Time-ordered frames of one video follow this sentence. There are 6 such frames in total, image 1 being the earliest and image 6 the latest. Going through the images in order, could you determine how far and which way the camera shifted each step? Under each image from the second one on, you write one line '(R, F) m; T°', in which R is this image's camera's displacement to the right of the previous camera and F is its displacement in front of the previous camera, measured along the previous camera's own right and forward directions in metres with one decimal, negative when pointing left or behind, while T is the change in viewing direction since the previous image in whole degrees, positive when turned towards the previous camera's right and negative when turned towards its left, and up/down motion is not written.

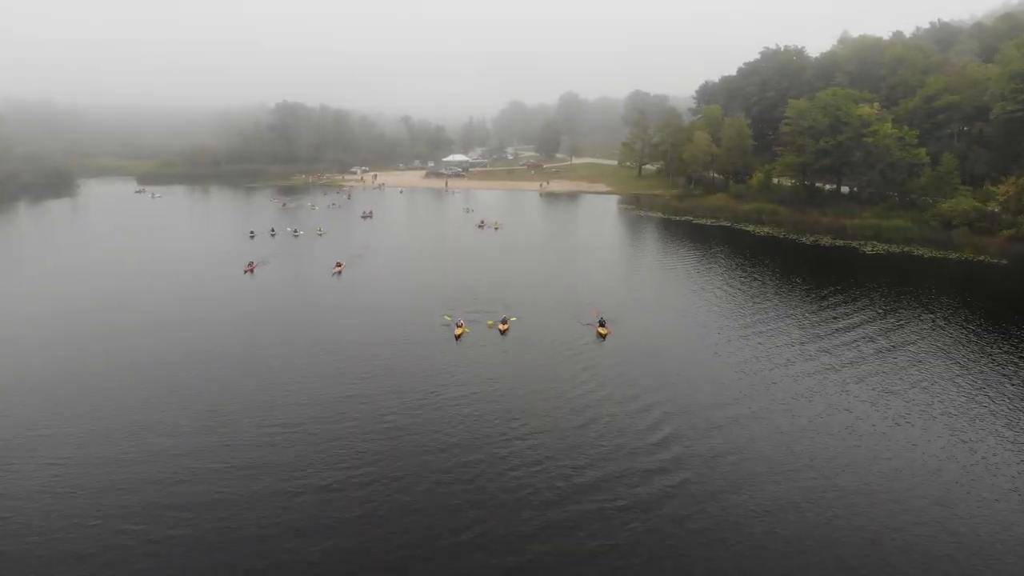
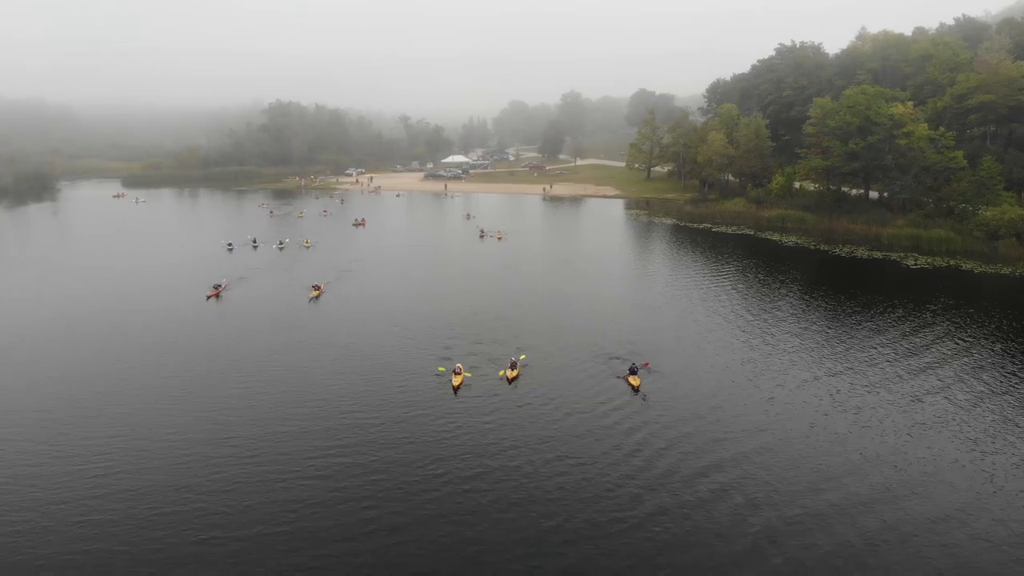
(-0.4, +5.1) m; 0°
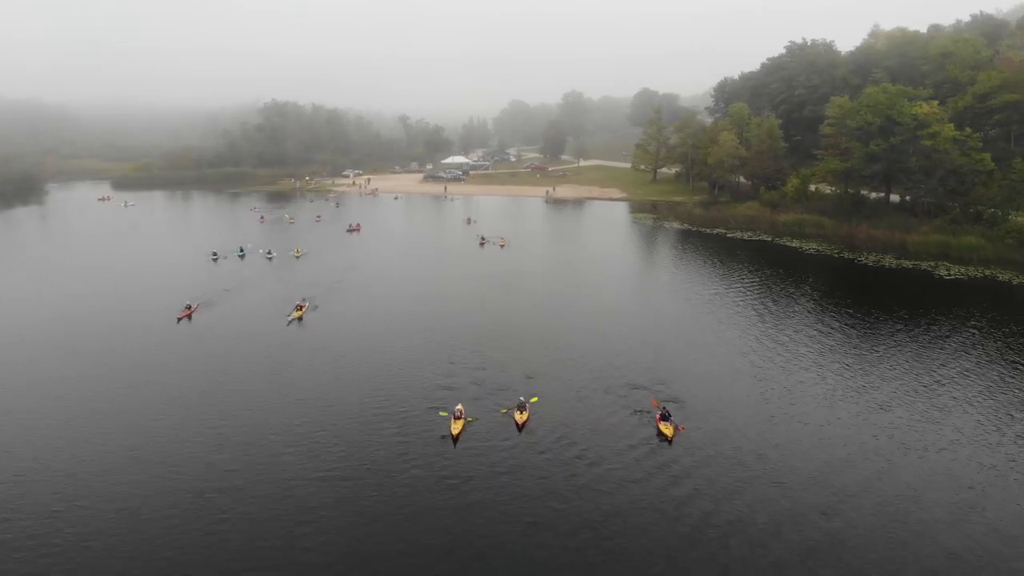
(-0.3, +3.3) m; 0°
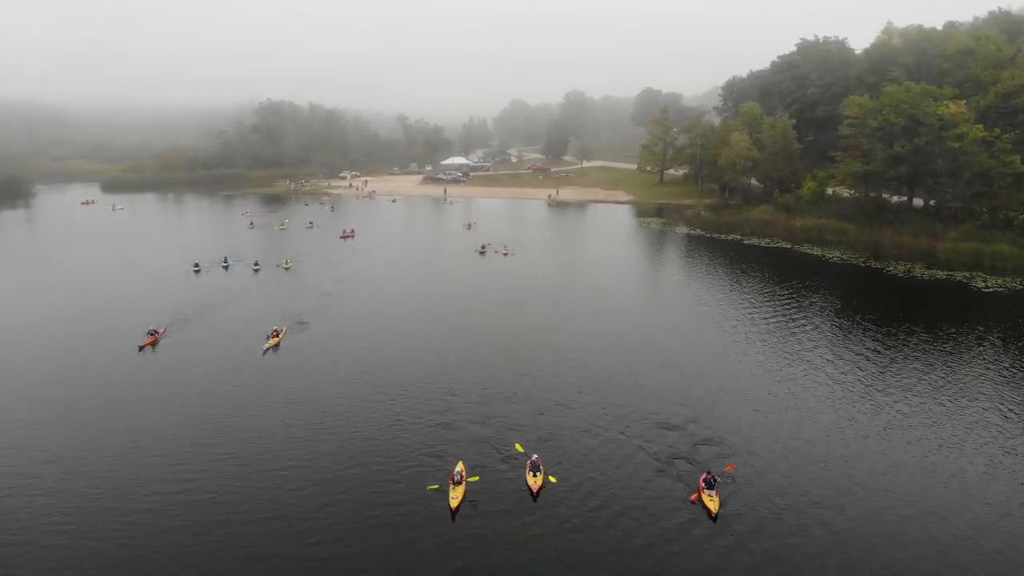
(-0.3, +3.2) m; 0°
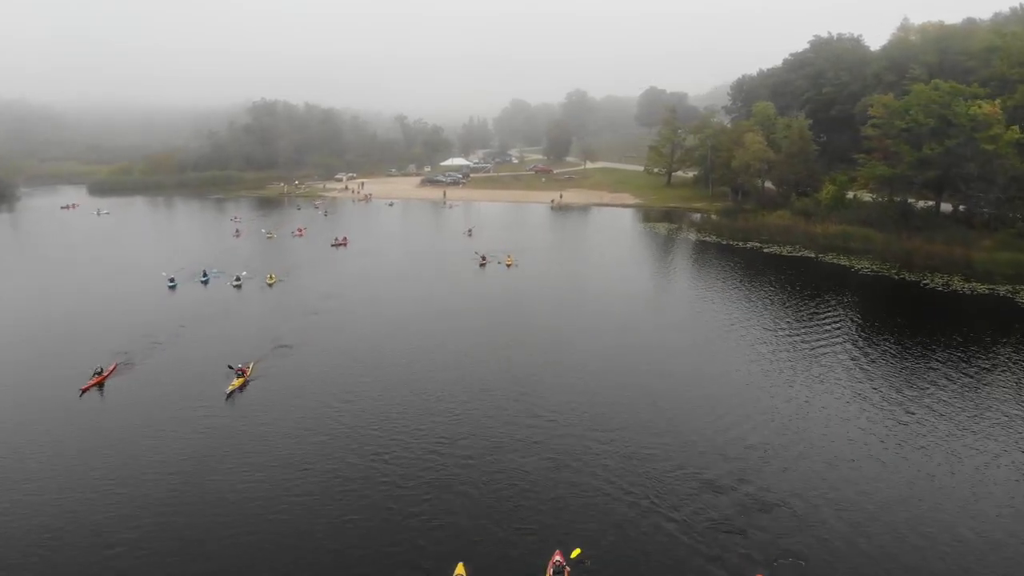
(-0.3, +3.6) m; 0°
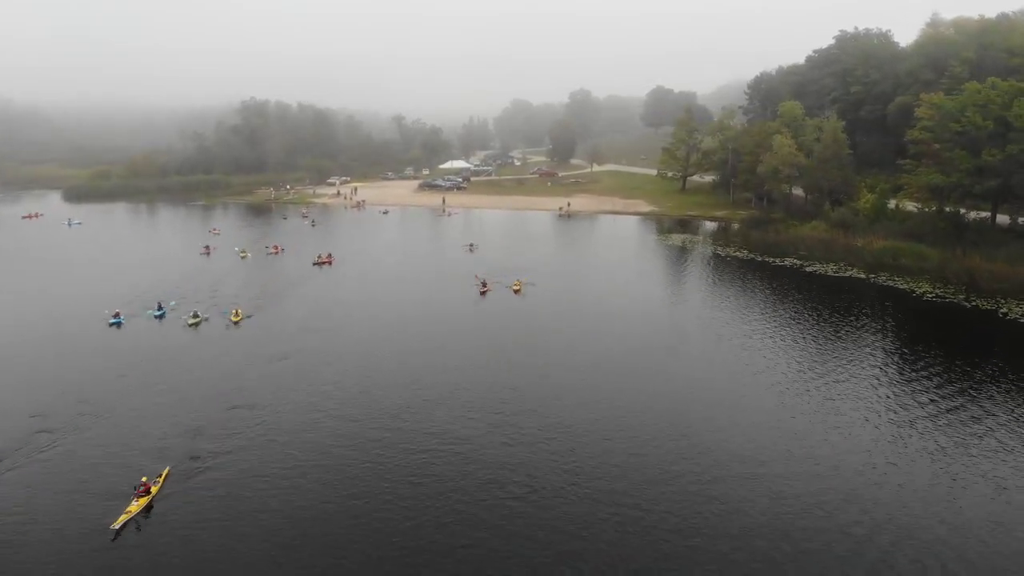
(-0.5, +6.0) m; 0°
